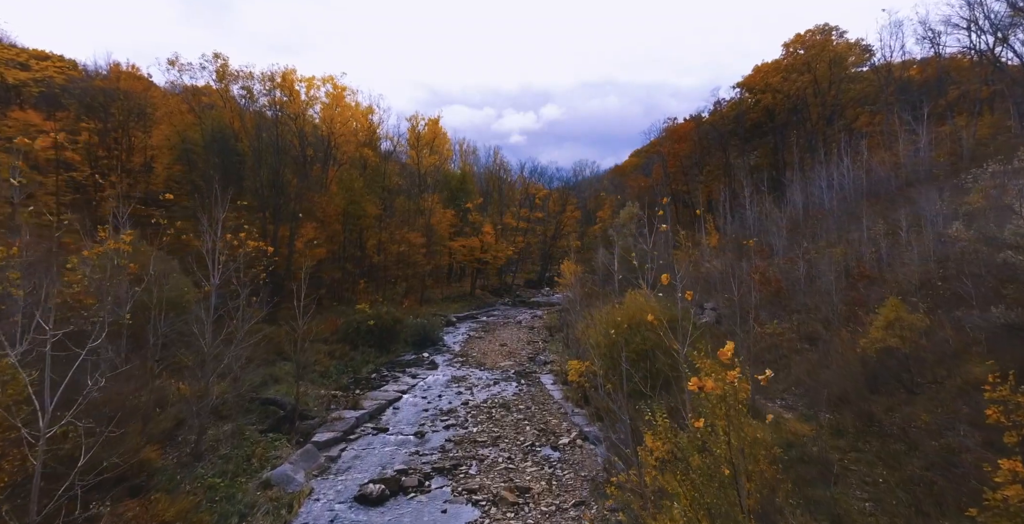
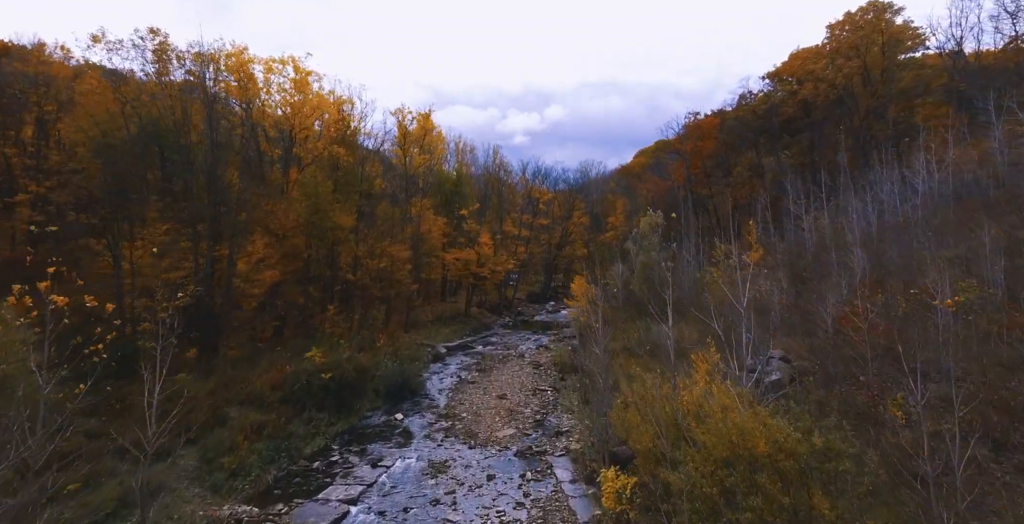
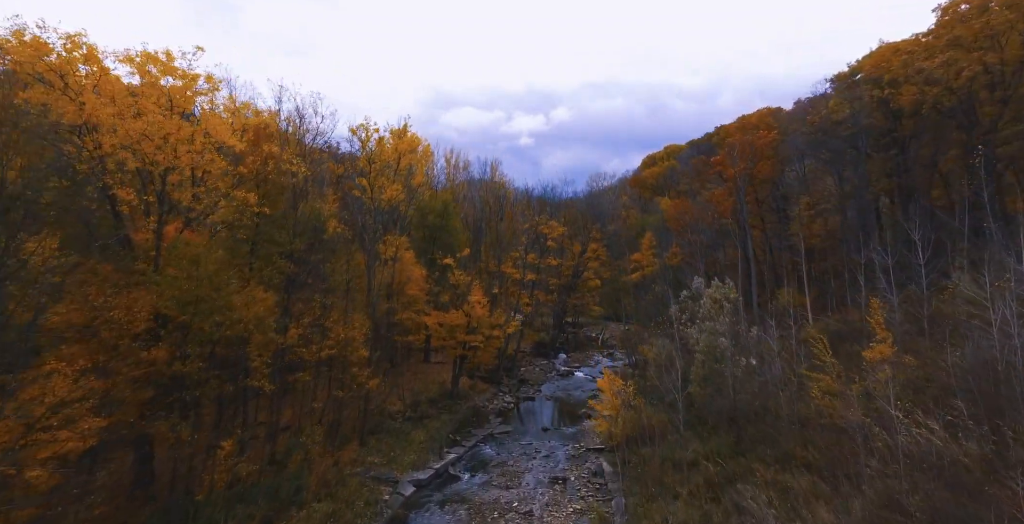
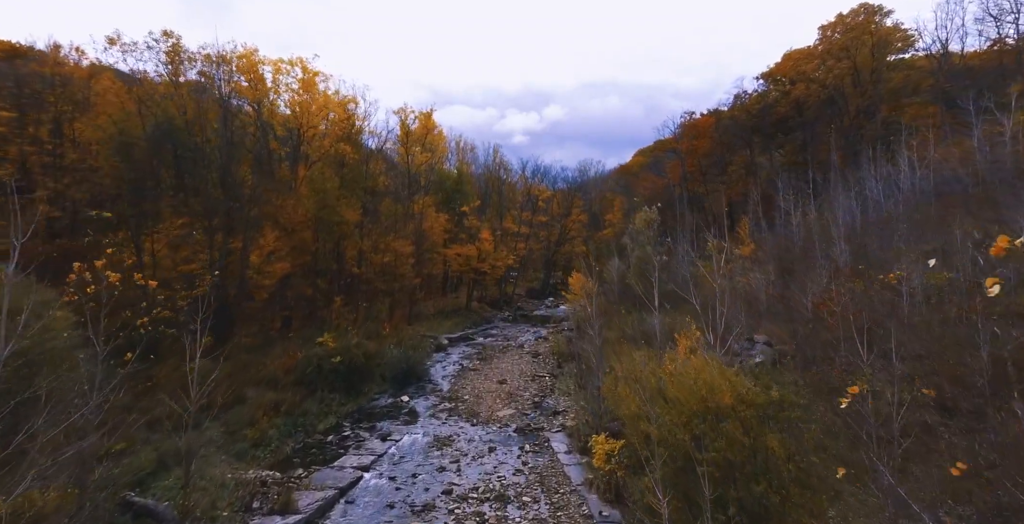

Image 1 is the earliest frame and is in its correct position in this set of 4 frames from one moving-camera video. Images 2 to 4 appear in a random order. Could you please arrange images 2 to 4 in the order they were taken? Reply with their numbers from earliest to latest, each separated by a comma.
4, 2, 3
